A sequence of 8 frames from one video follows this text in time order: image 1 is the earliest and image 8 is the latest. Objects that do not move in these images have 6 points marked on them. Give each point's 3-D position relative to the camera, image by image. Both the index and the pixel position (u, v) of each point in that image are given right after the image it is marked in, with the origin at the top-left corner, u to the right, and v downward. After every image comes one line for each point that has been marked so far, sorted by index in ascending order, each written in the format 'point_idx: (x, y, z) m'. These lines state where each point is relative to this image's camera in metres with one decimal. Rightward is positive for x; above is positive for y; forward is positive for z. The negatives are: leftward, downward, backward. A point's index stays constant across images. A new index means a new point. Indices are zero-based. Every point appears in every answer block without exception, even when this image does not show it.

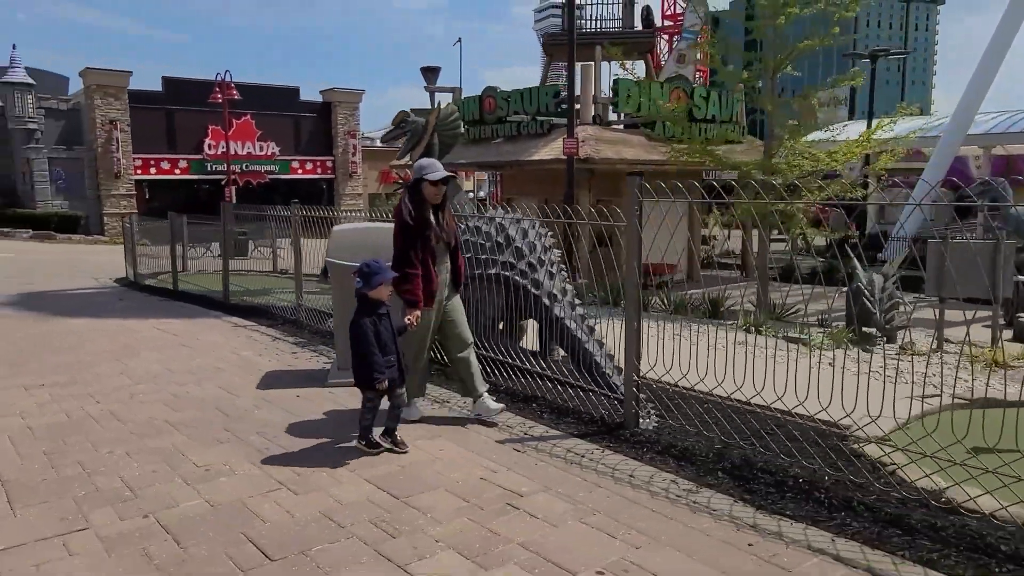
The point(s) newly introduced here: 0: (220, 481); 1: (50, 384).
0: (-1.4, -0.9, +3.4) m
1: (-3.3, -0.7, +5.3) m
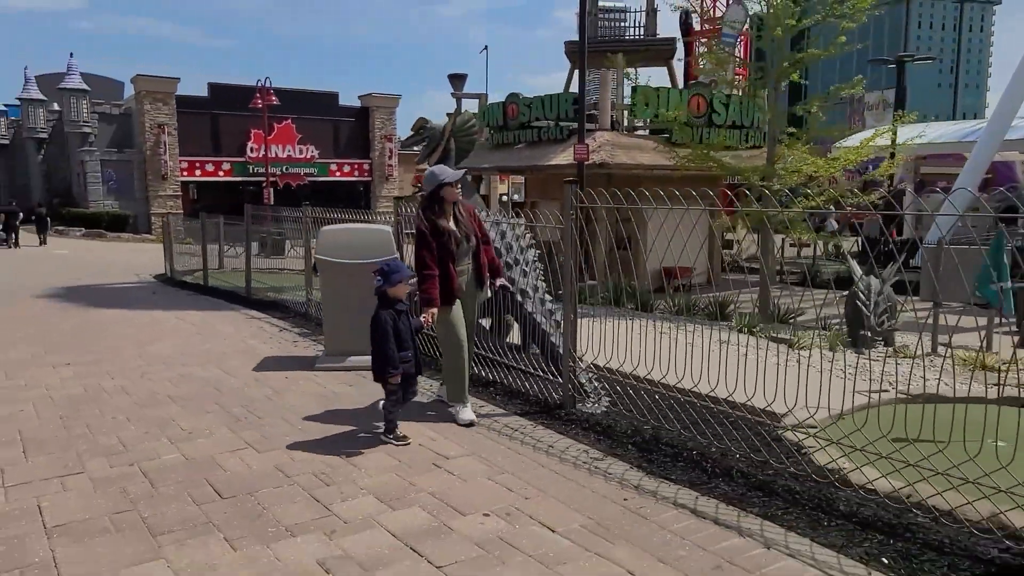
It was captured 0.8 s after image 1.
0: (-1.7, -0.8, +4.1) m
1: (-3.6, -0.6, +6.1) m
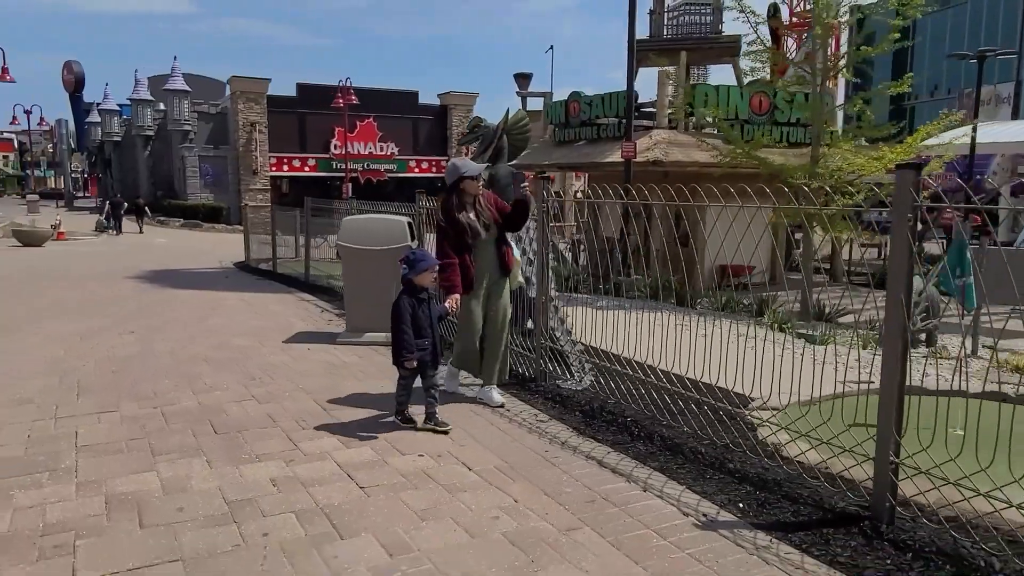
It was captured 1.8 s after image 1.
0: (-1.9, -0.7, +4.8) m
1: (-3.5, -0.4, +7.0) m
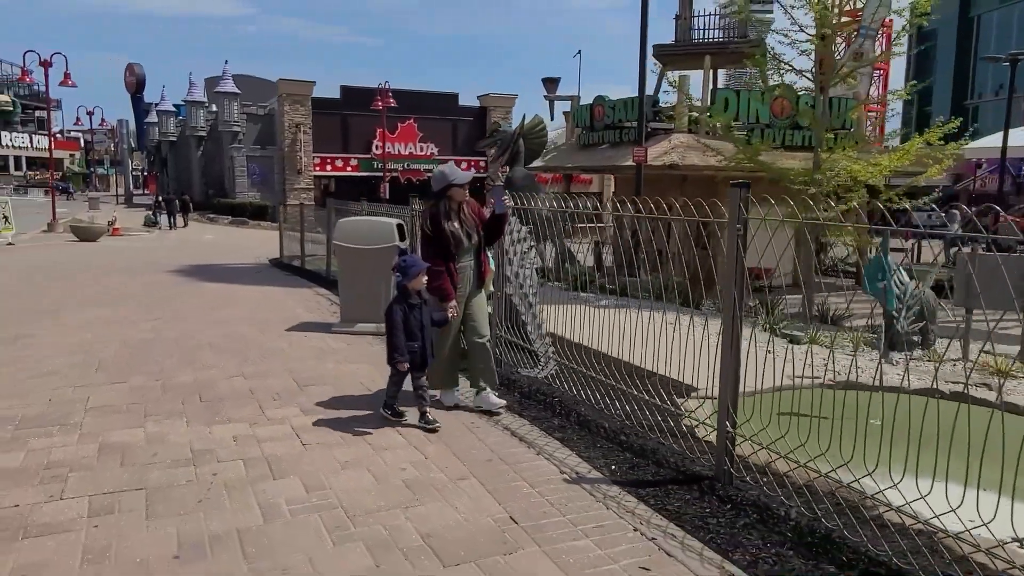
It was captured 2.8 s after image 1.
0: (-2.3, -0.6, +5.6) m
1: (-3.7, -0.4, +7.9) m
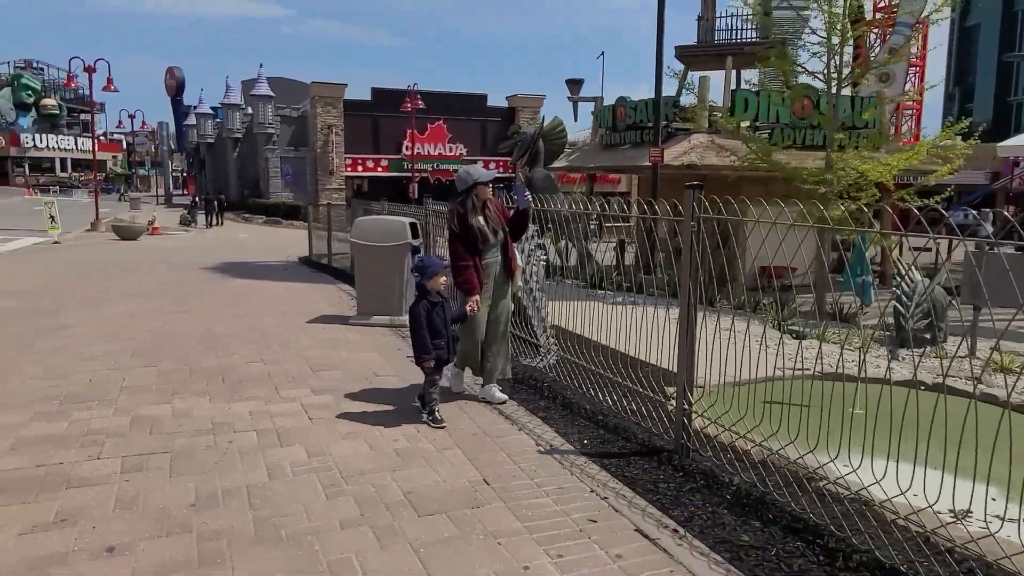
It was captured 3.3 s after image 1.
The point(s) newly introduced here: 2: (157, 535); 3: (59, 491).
0: (-2.3, -0.6, +6.1) m
1: (-3.6, -0.3, +8.5) m
2: (-1.4, -1.0, +2.9) m
3: (-2.0, -0.9, +3.3) m
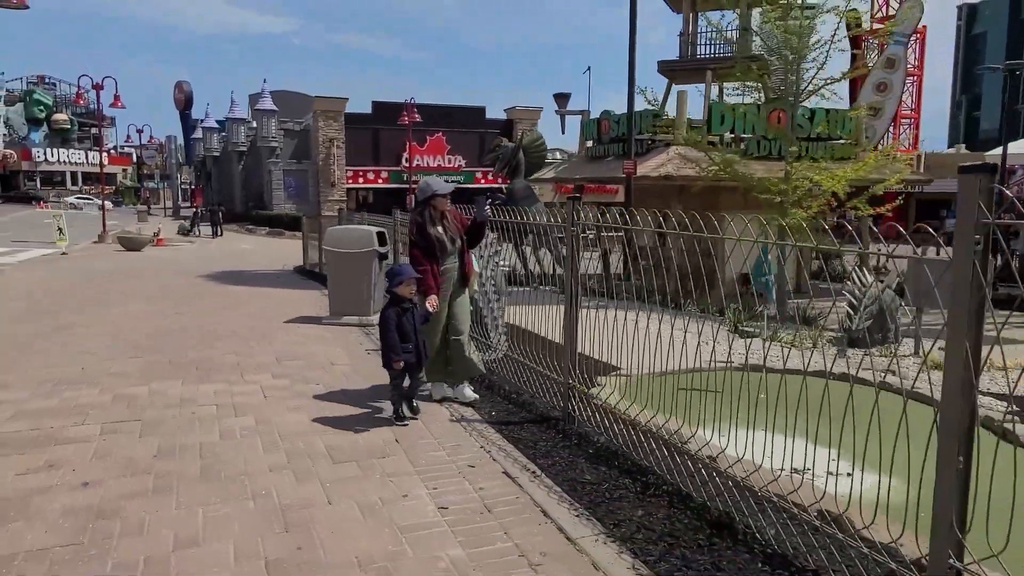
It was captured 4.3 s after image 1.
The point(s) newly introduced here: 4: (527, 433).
0: (-2.8, -0.6, +6.9) m
1: (-4.1, -0.3, +9.3) m
2: (-2.0, -0.9, +3.7) m
3: (-2.6, -0.9, +4.1) m
4: (+0.1, -0.9, +4.5) m
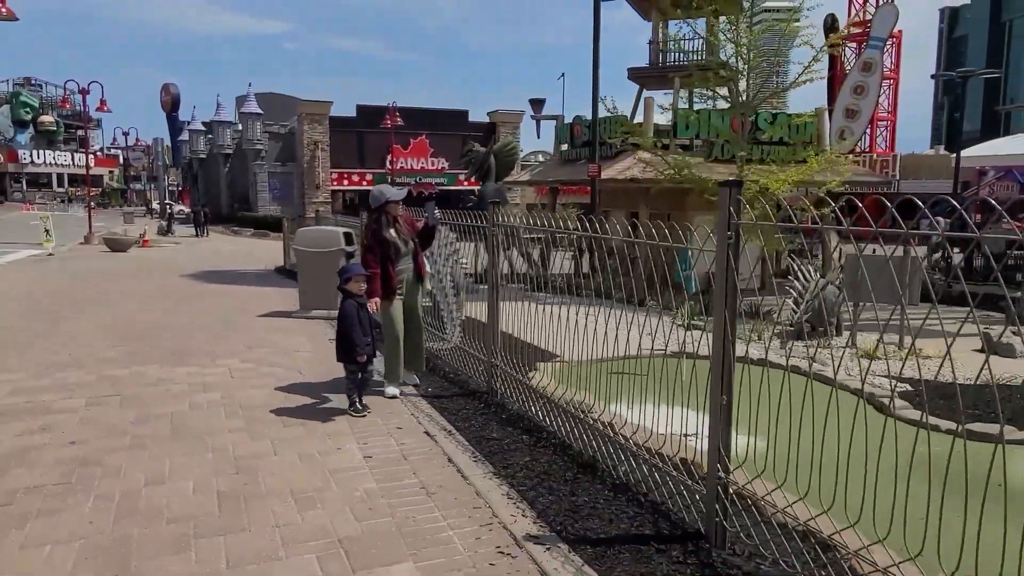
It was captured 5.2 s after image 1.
0: (-3.4, -0.5, +7.6) m
1: (-4.7, -0.3, +10.0) m
2: (-2.4, -0.9, +4.4) m
3: (-3.1, -0.8, +4.8) m
4: (-0.4, -0.8, +5.2) m
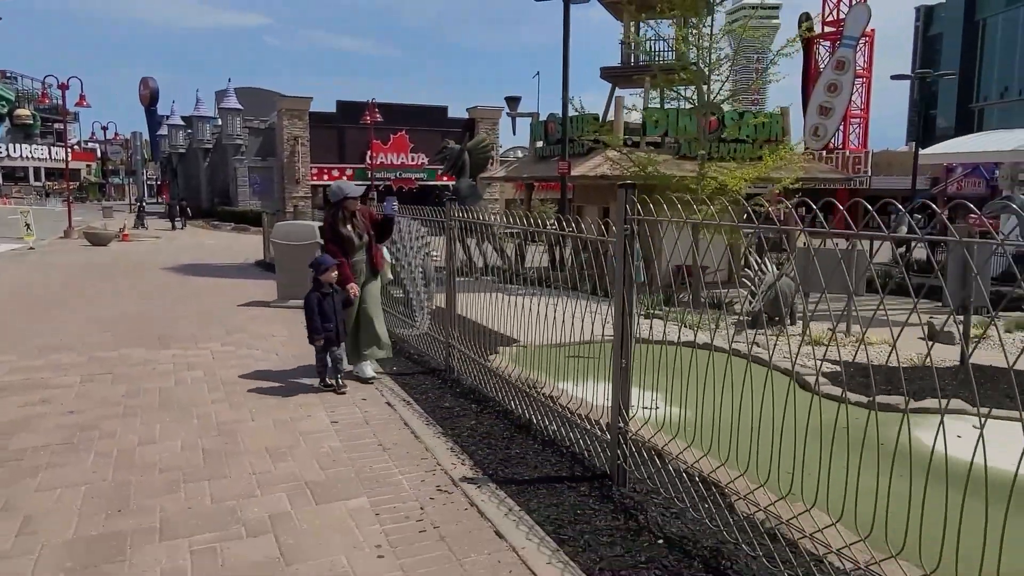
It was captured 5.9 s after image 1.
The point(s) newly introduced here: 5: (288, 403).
0: (-3.8, -0.4, +8.2) m
1: (-5.2, -0.2, +10.5) m
2: (-2.8, -0.8, +5.0) m
3: (-3.4, -0.7, +5.4) m
4: (-0.8, -0.7, +5.8) m
5: (-1.5, -0.8, +5.1) m
